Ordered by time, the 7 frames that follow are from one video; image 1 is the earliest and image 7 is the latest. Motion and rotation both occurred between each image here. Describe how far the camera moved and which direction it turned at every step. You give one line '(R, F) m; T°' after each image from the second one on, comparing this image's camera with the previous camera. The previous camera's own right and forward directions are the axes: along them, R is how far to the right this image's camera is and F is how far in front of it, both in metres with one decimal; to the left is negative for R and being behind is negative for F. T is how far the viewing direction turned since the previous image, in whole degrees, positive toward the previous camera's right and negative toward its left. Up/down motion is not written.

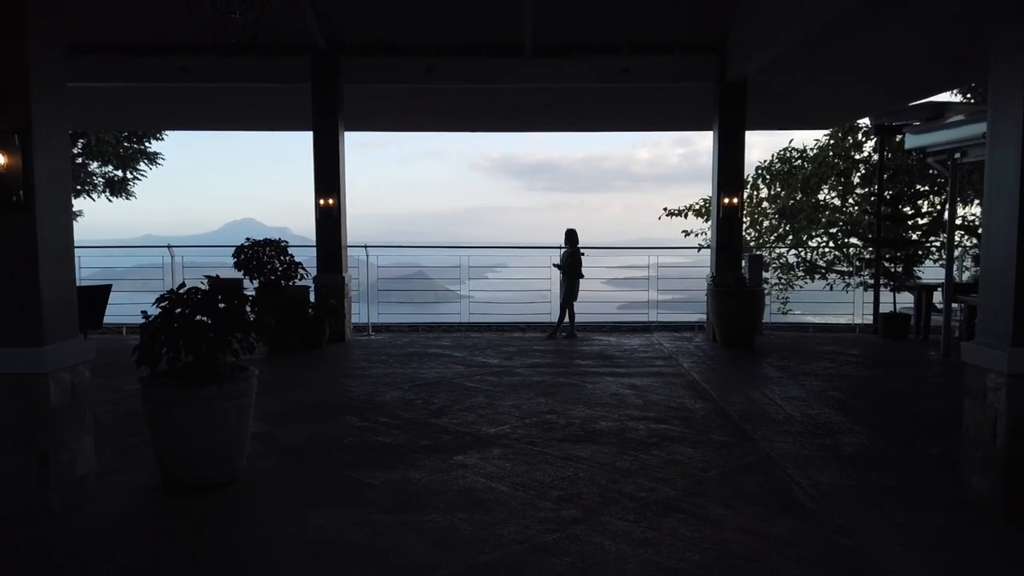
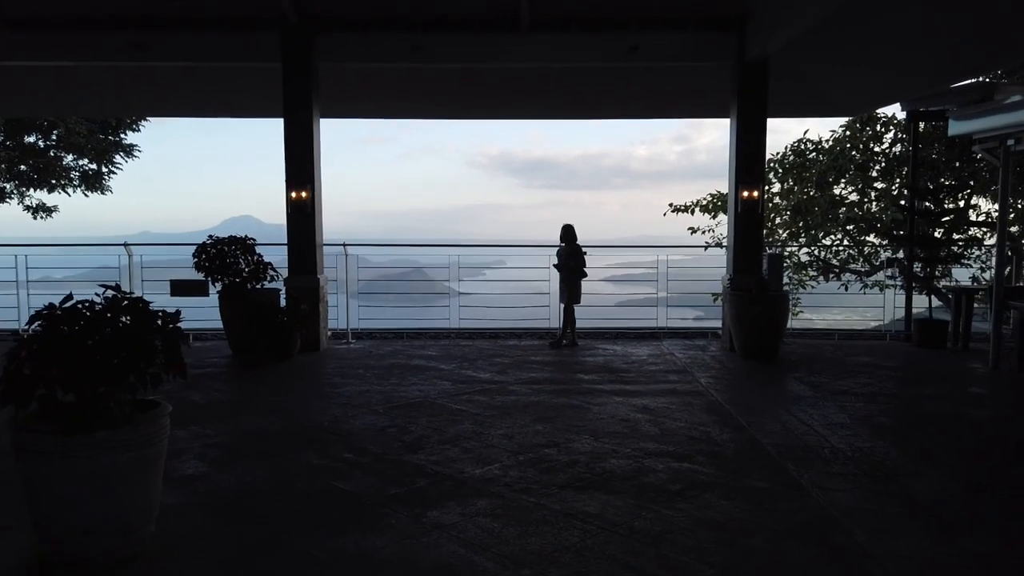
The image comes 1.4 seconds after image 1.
(0.0, +0.6) m; 0°
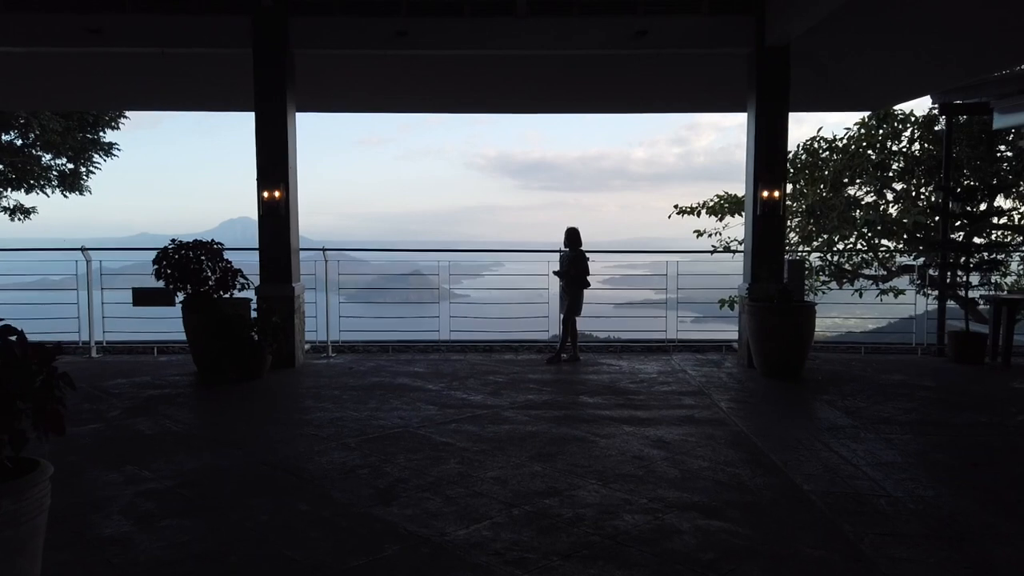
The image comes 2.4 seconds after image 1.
(0.0, +0.5) m; 0°
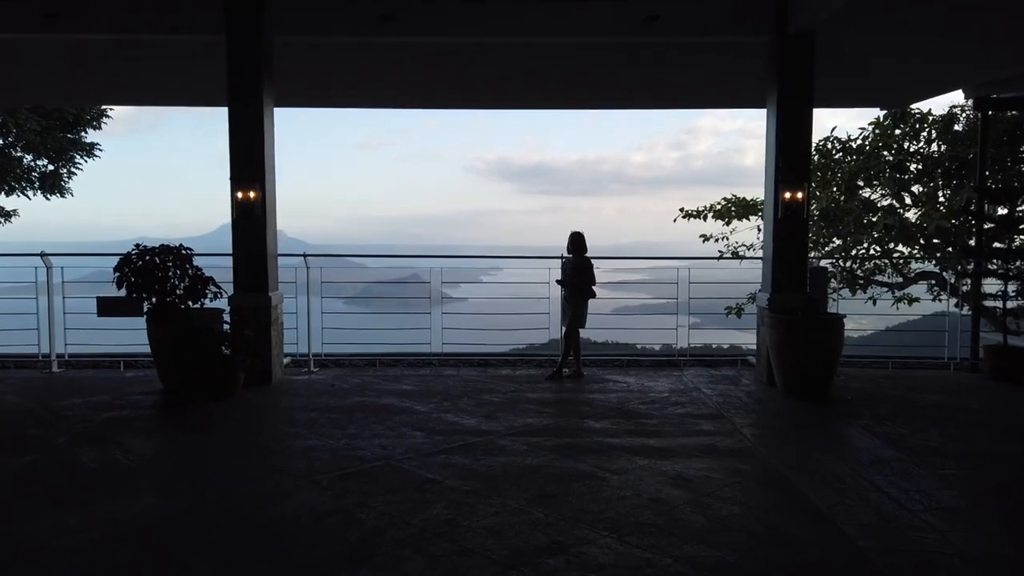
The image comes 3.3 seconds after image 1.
(0.0, +0.4) m; 0°
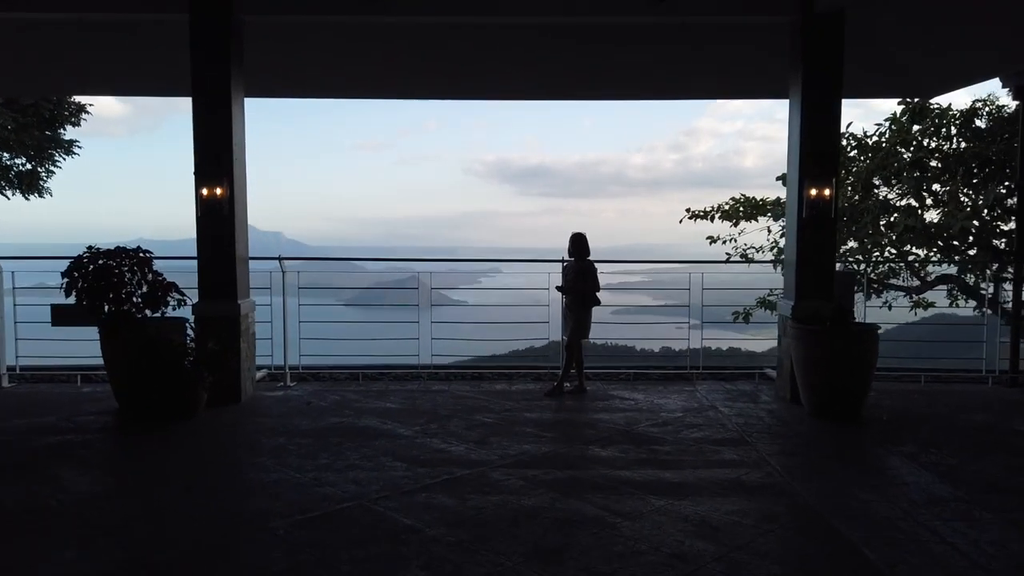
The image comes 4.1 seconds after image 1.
(0.0, +0.4) m; 0°
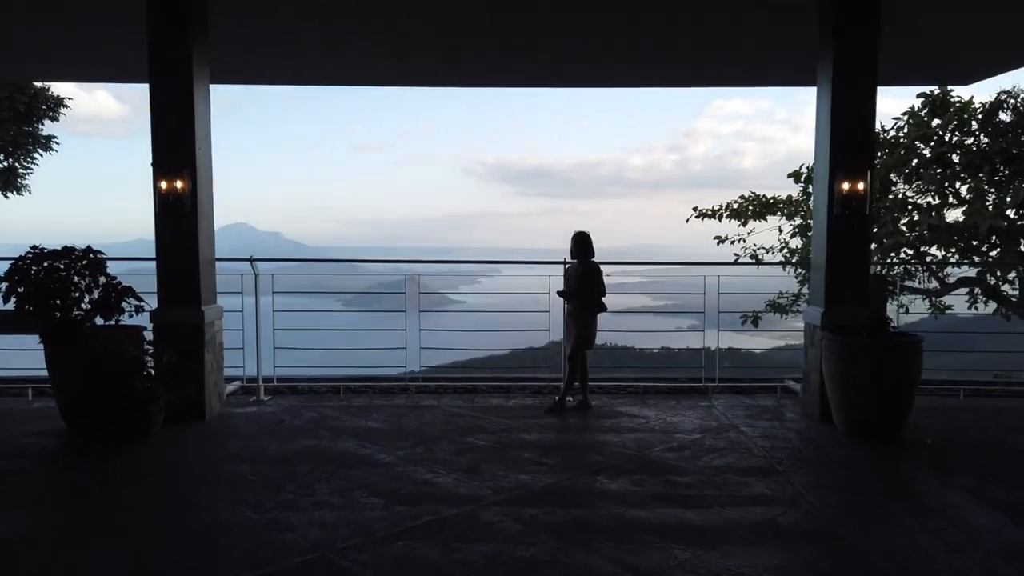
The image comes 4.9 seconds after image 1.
(0.0, +0.4) m; 0°
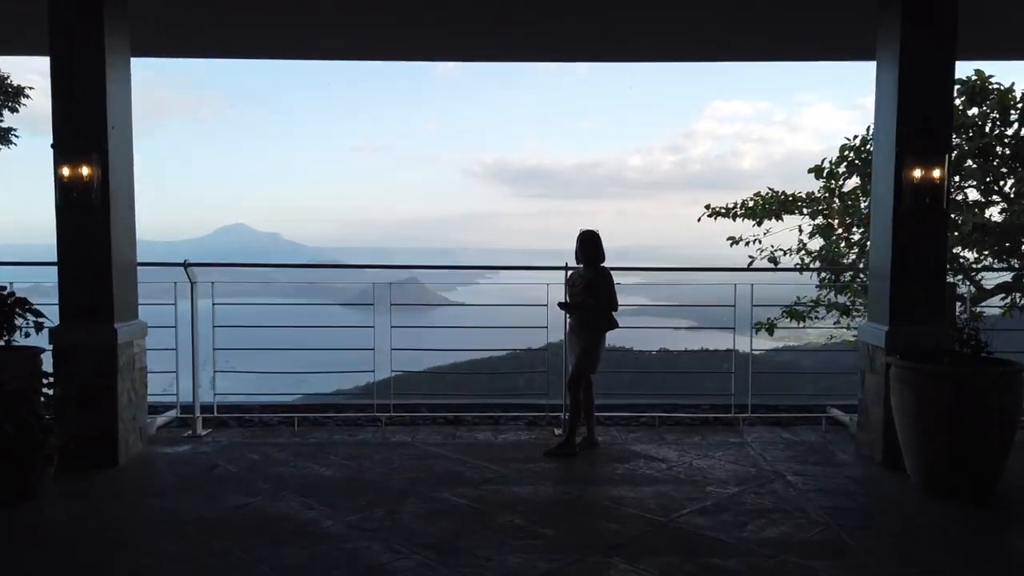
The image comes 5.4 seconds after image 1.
(0.0, +0.7) m; 0°
